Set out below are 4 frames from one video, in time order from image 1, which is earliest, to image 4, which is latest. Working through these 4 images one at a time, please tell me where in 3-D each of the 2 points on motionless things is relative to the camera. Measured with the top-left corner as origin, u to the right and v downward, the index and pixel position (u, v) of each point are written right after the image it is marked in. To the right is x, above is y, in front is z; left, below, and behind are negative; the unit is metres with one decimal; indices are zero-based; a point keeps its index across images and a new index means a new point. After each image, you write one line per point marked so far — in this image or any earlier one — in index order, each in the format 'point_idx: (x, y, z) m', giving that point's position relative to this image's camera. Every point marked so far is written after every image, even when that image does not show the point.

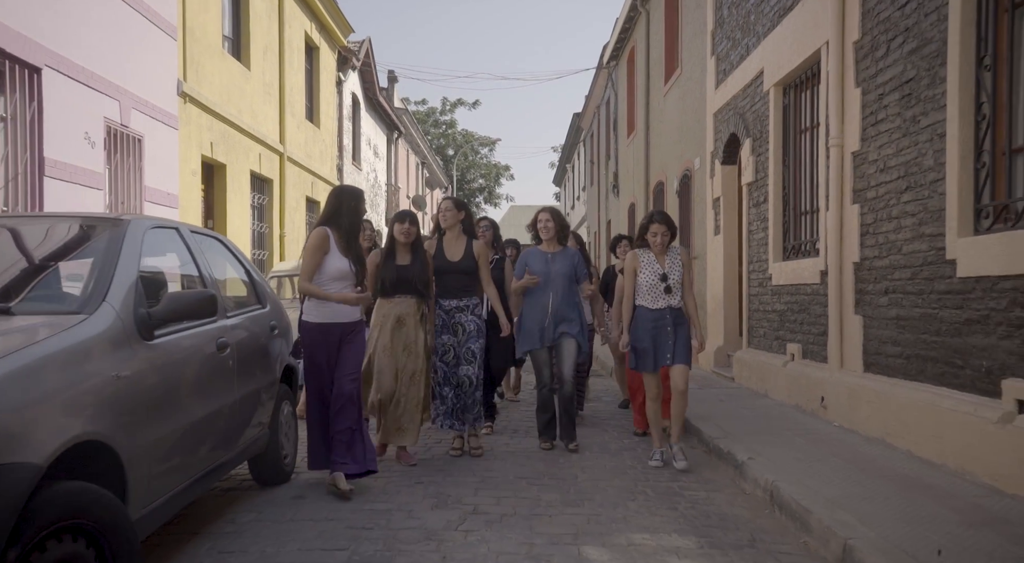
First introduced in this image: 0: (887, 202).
0: (+2.8, +0.6, +6.0) m
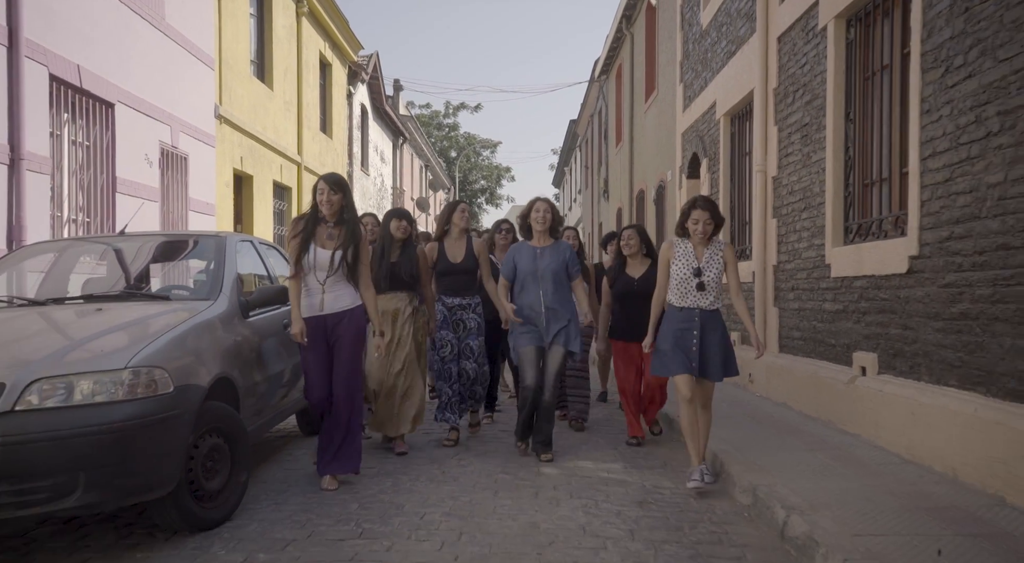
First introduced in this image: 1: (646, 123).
0: (+2.6, +0.6, +7.7) m
1: (+2.7, +3.2, +16.4) m
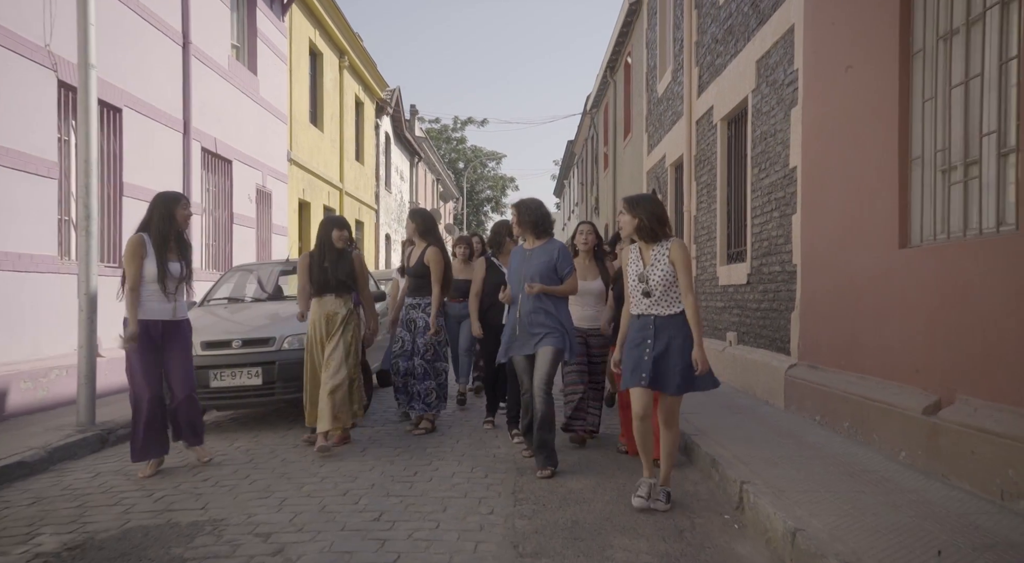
0: (+2.7, +0.5, +11.5) m
1: (+2.8, +3.1, +20.2) m
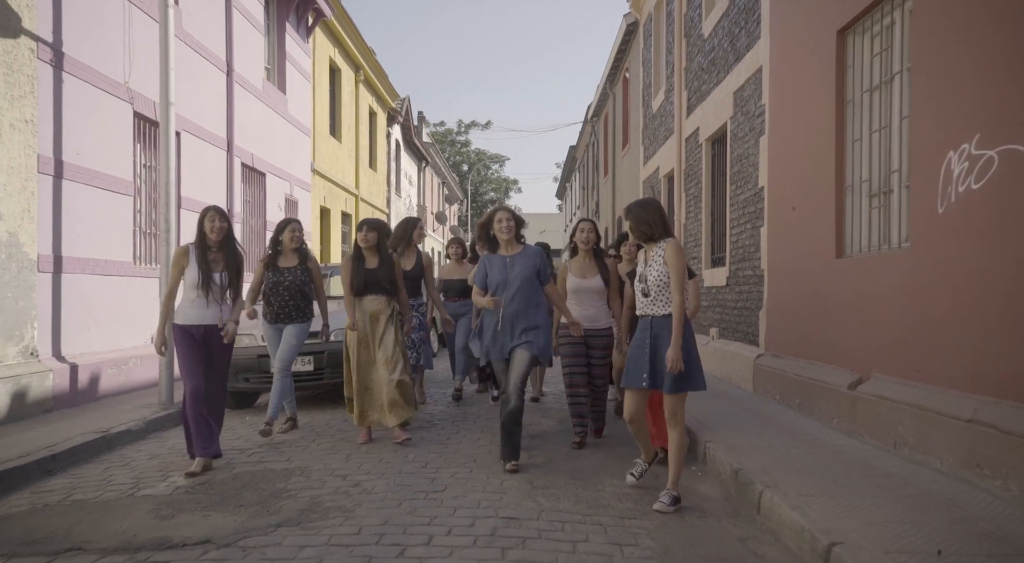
0: (+2.8, +0.5, +12.8) m
1: (+2.9, +3.0, +21.5) m
